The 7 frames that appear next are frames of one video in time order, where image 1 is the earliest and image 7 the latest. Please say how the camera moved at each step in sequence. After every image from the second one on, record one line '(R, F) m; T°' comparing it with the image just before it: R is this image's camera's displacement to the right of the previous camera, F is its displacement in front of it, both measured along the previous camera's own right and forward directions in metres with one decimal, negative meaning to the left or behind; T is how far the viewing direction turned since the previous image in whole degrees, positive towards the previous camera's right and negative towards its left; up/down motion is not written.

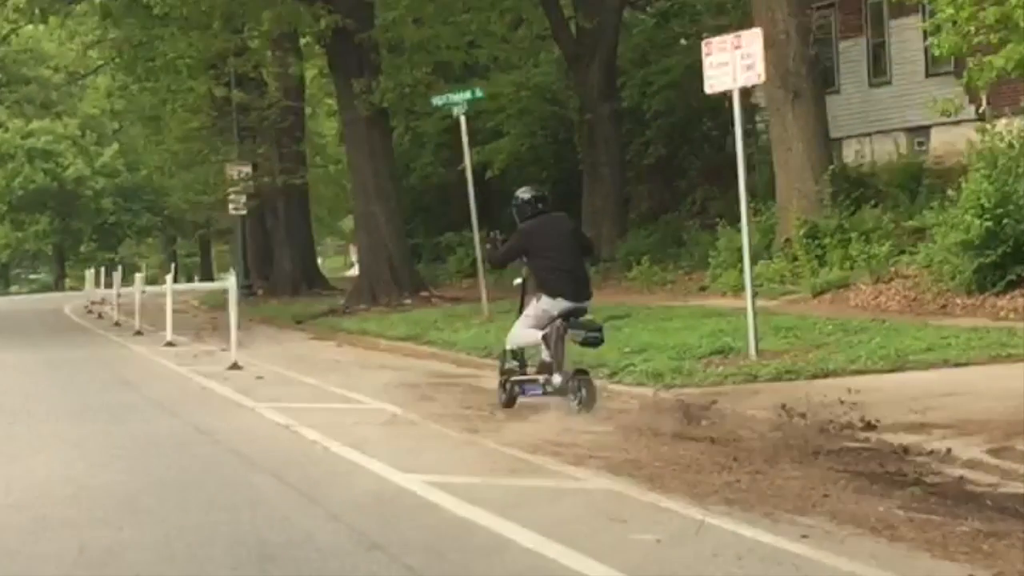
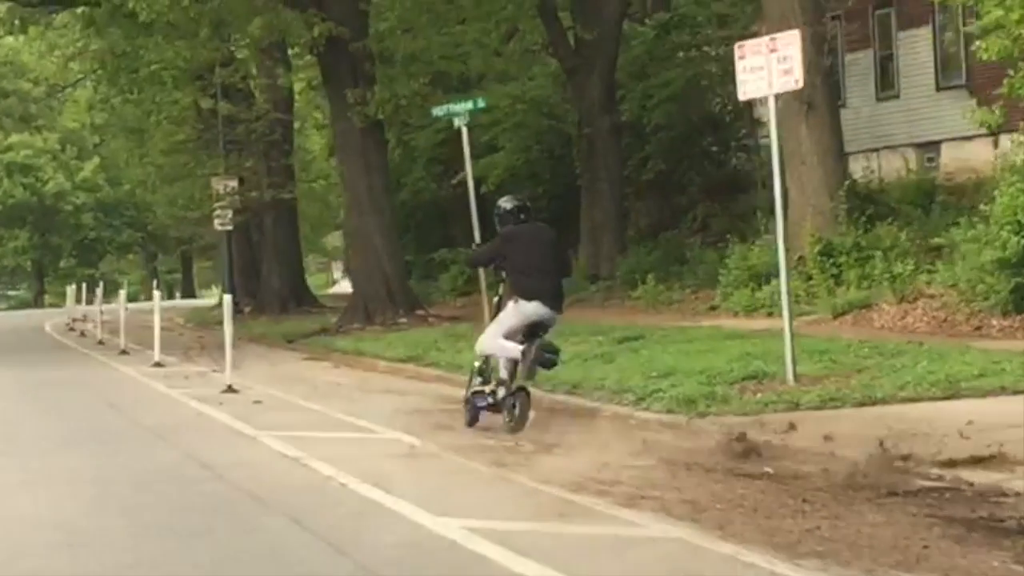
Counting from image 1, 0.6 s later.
(-0.2, +1.0) m; 0°
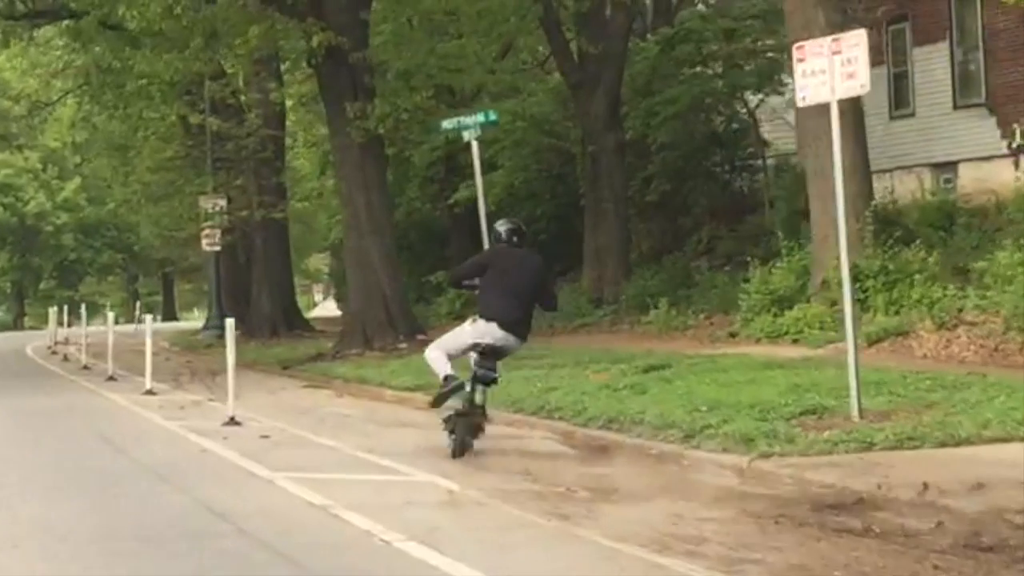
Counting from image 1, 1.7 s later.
(-0.3, +1.2) m; +1°
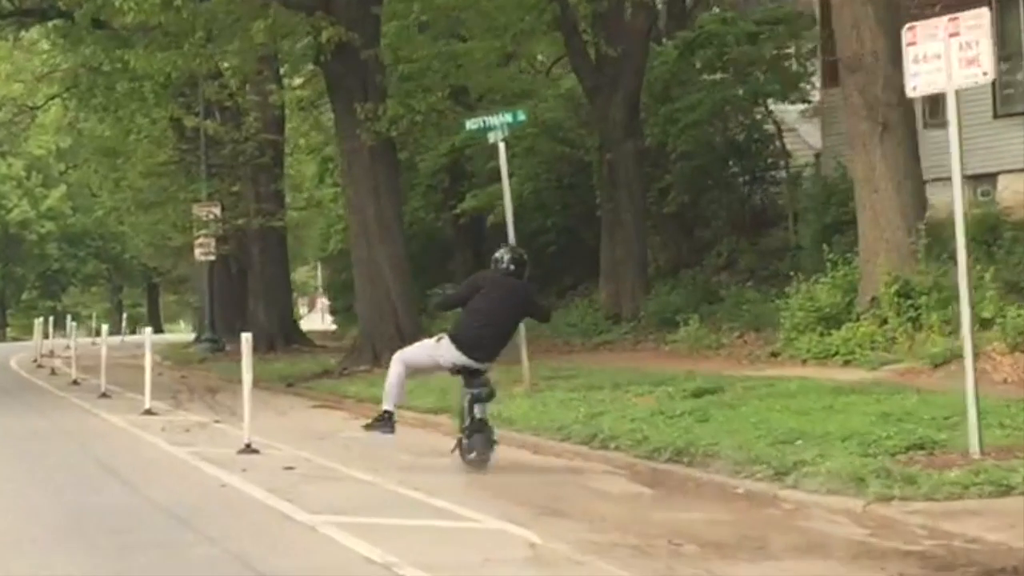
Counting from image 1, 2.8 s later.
(-0.3, +1.5) m; 0°
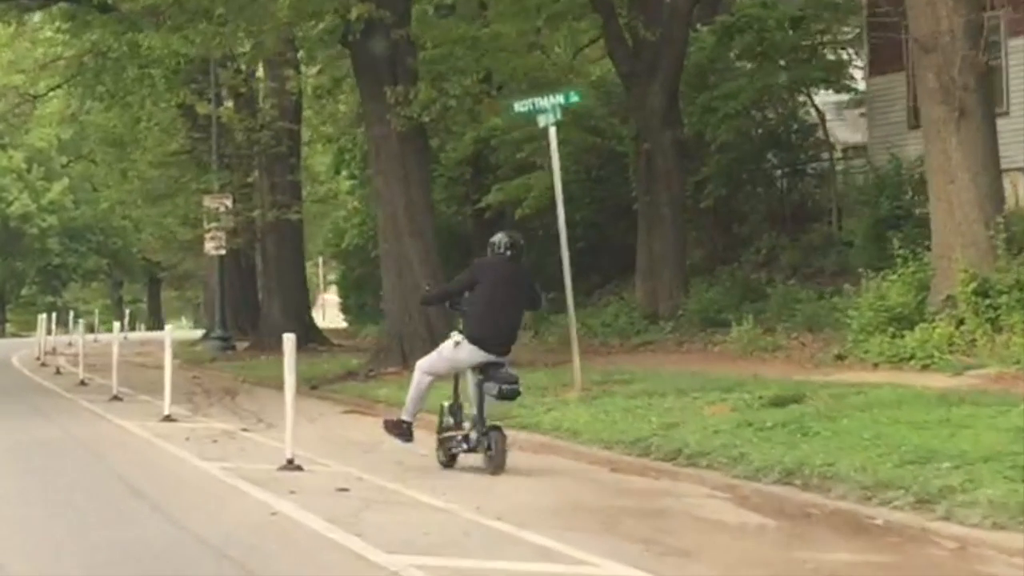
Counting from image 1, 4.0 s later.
(-0.3, +1.5) m; 0°
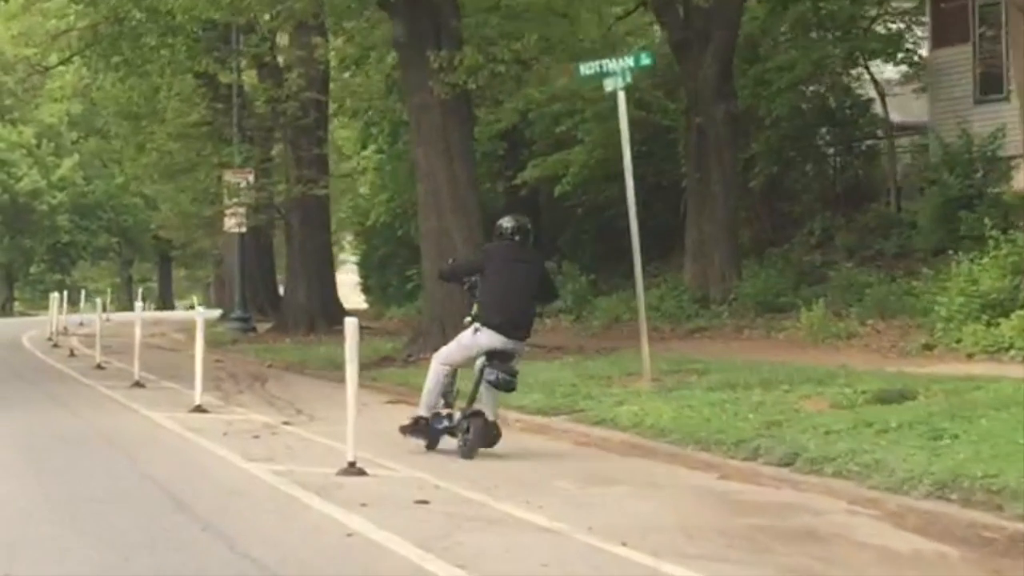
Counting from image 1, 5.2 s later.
(-0.3, +1.5) m; 0°
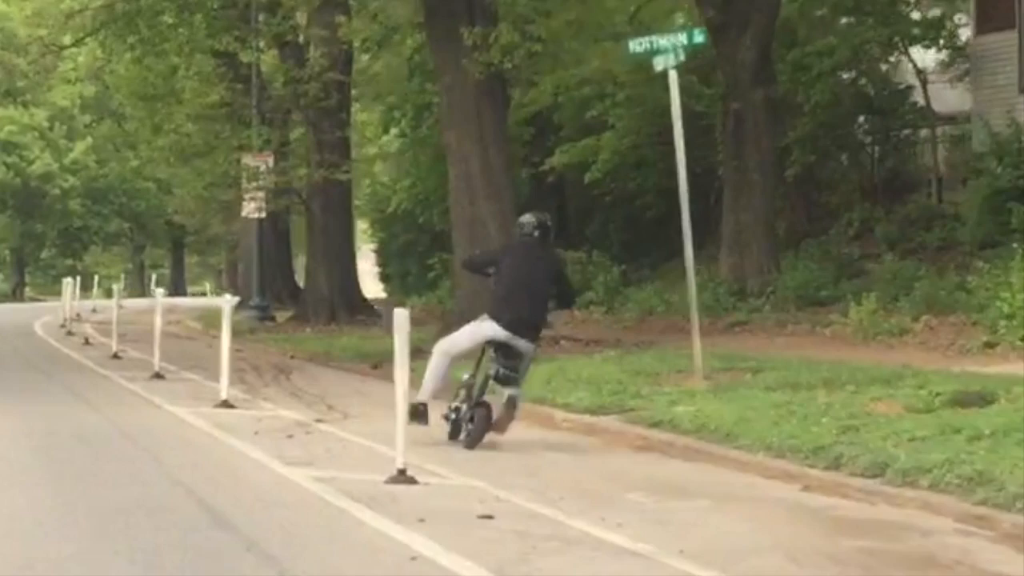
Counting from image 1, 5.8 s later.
(-0.2, +0.9) m; 0°
